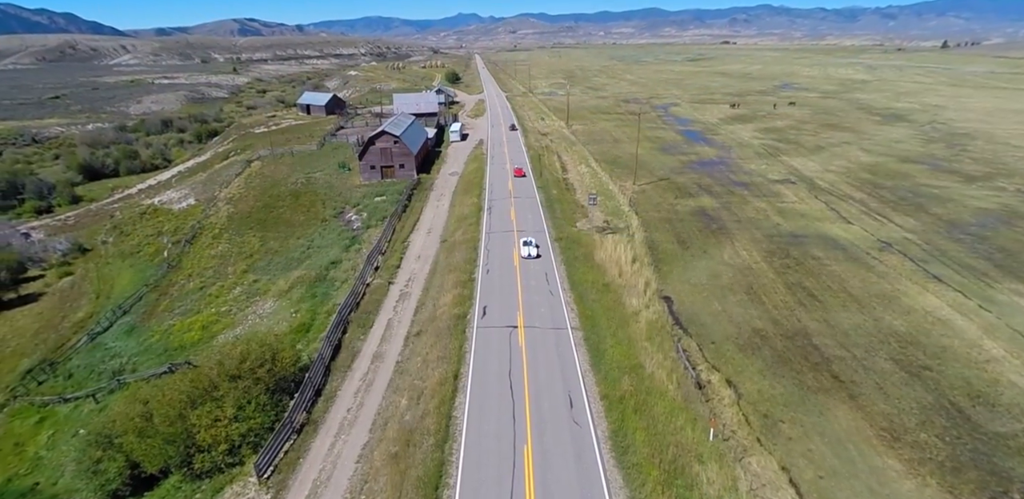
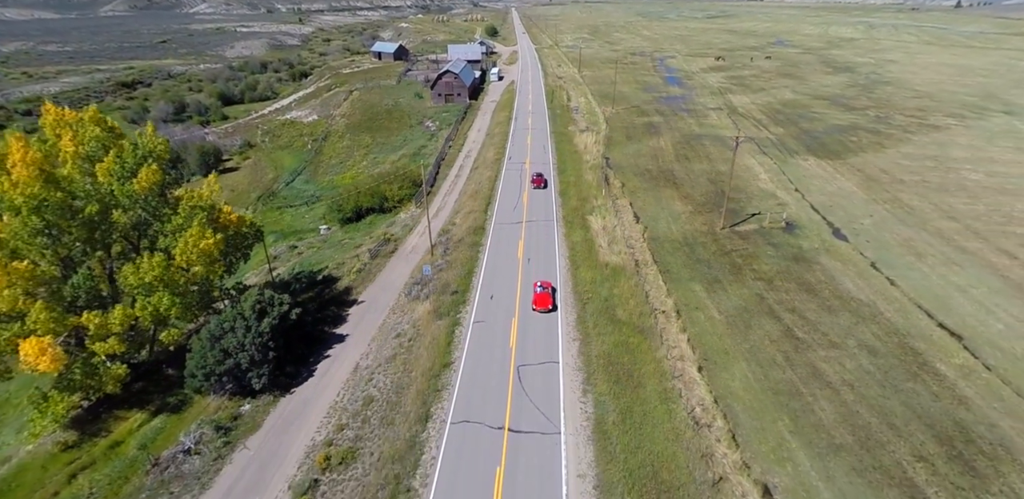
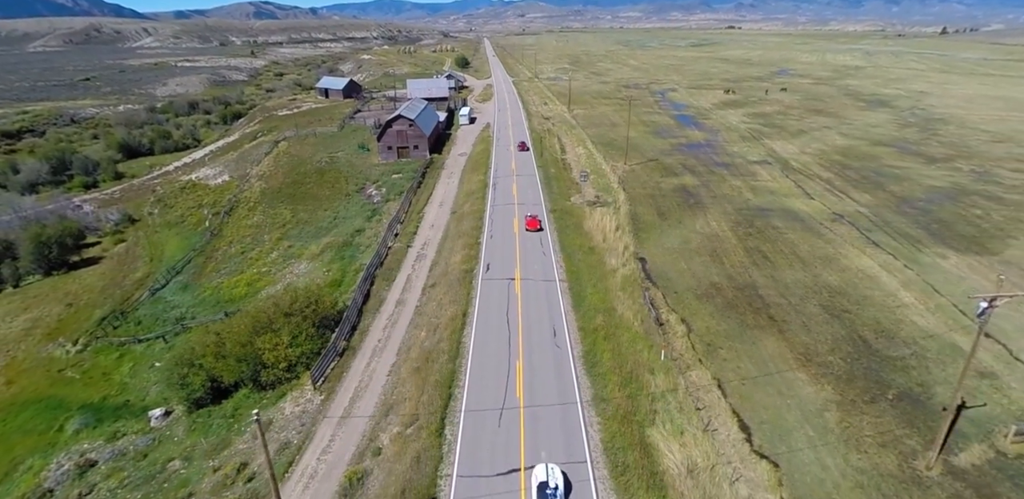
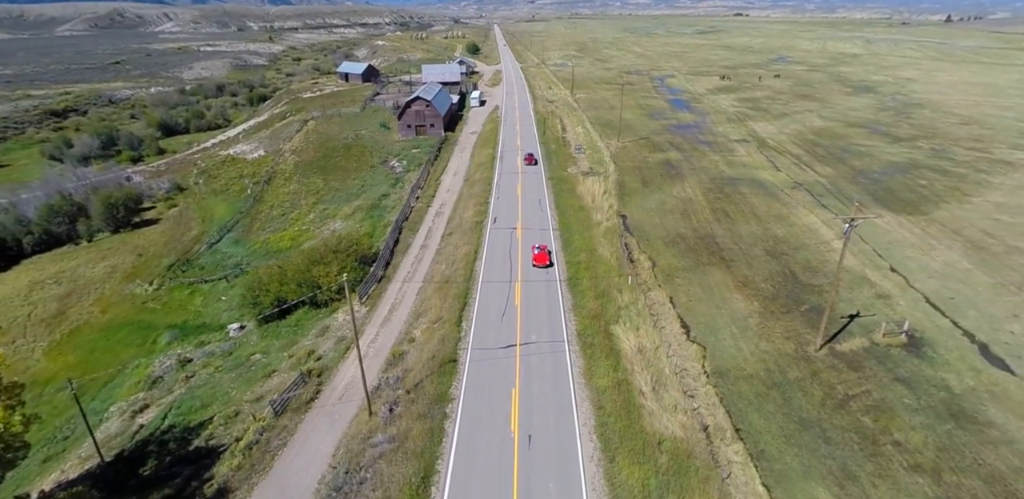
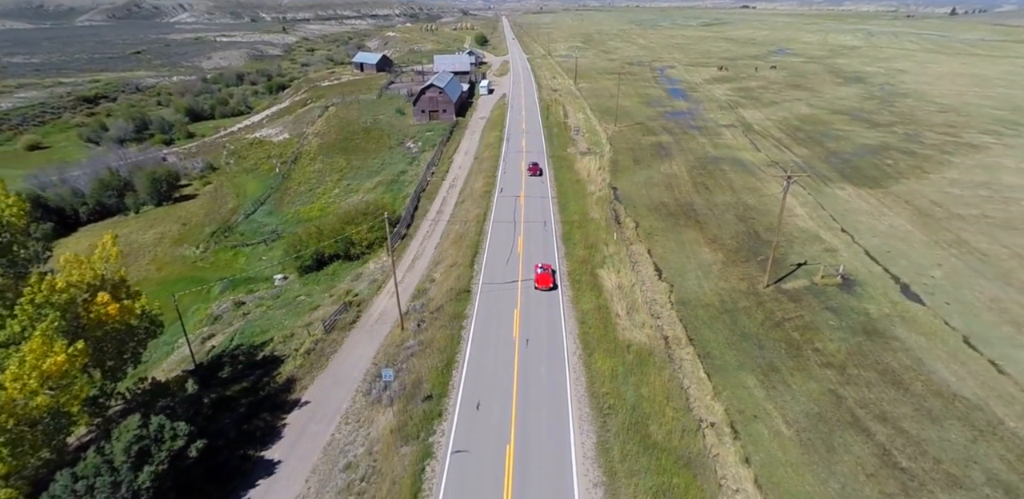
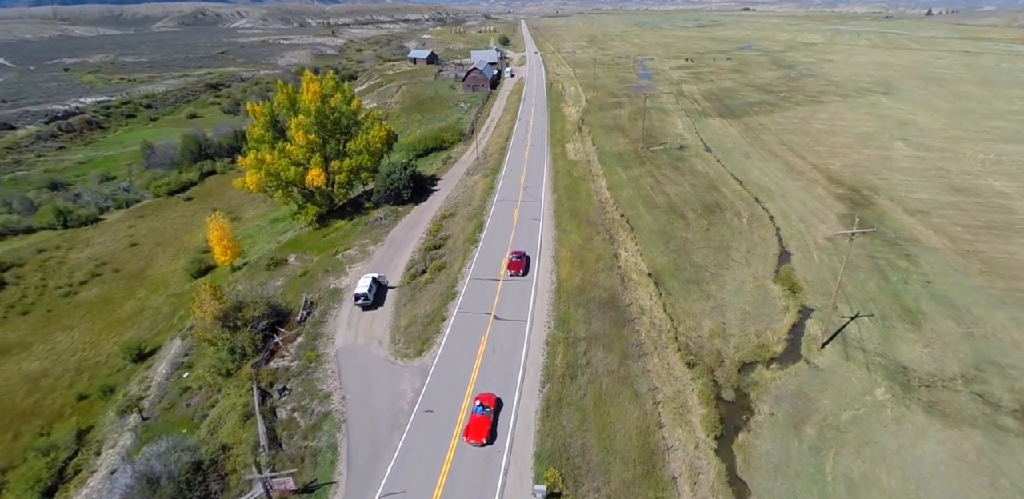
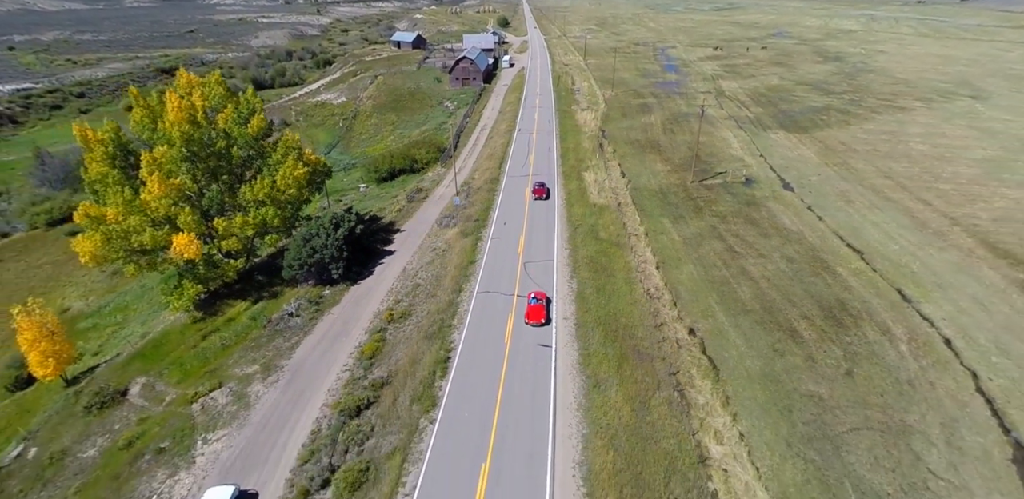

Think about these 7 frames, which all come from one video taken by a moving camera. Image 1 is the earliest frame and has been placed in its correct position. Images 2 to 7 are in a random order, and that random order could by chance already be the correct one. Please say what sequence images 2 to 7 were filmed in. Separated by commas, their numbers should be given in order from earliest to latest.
3, 4, 5, 2, 7, 6
